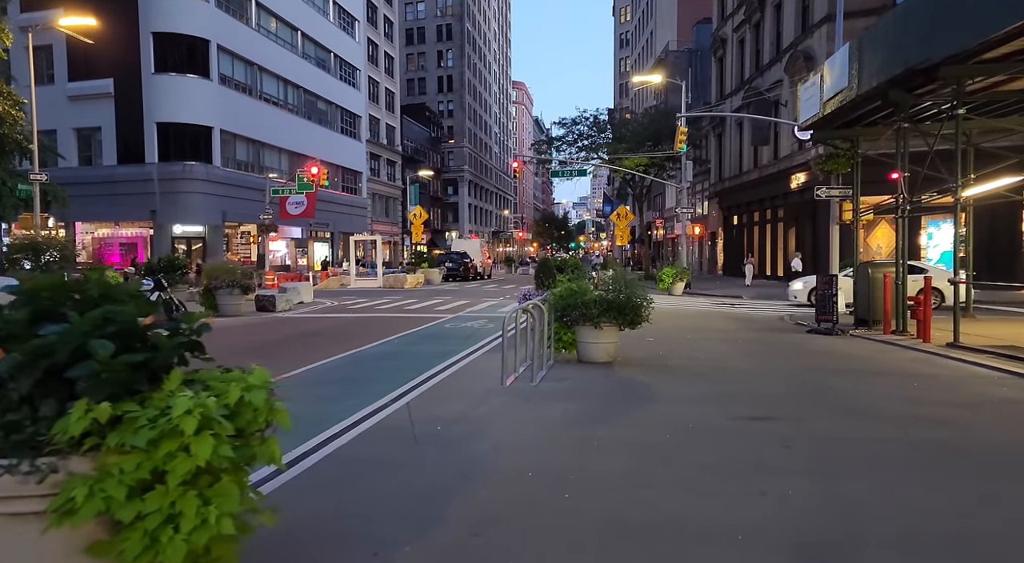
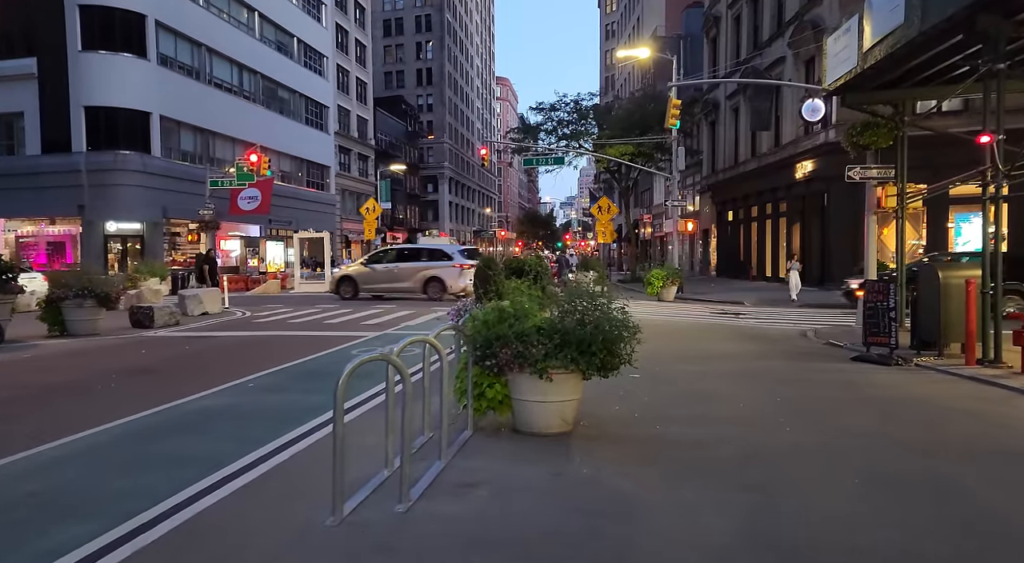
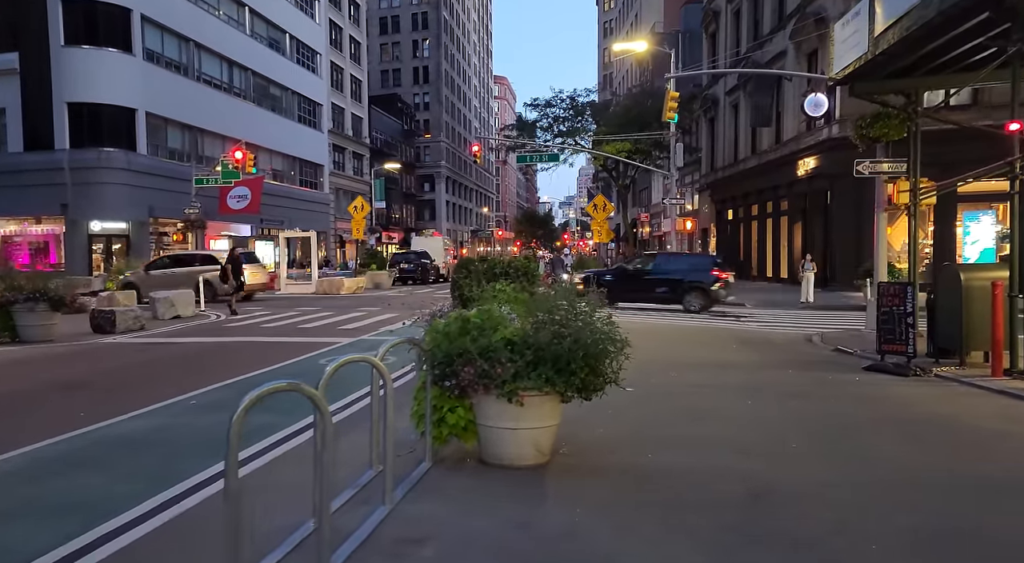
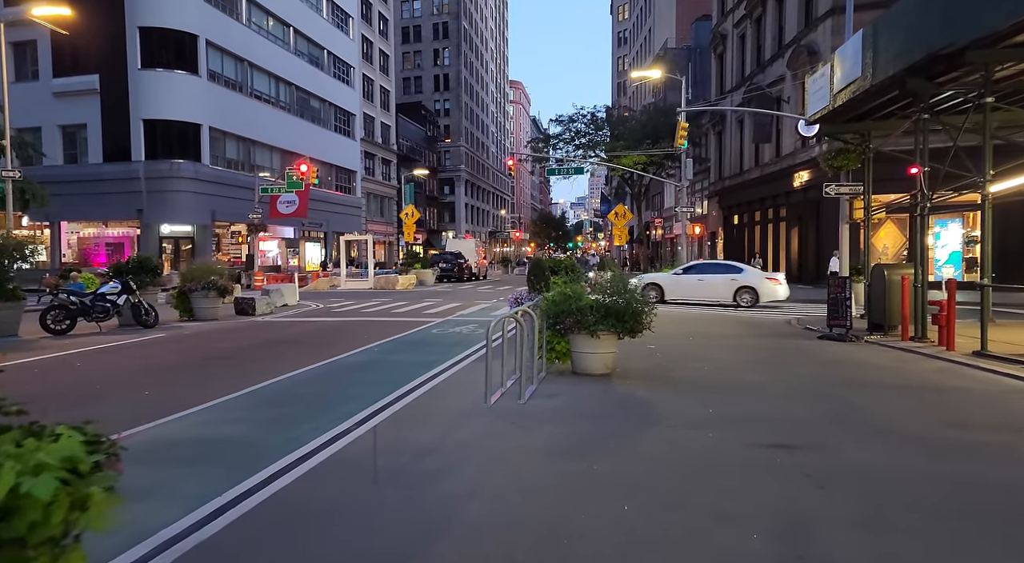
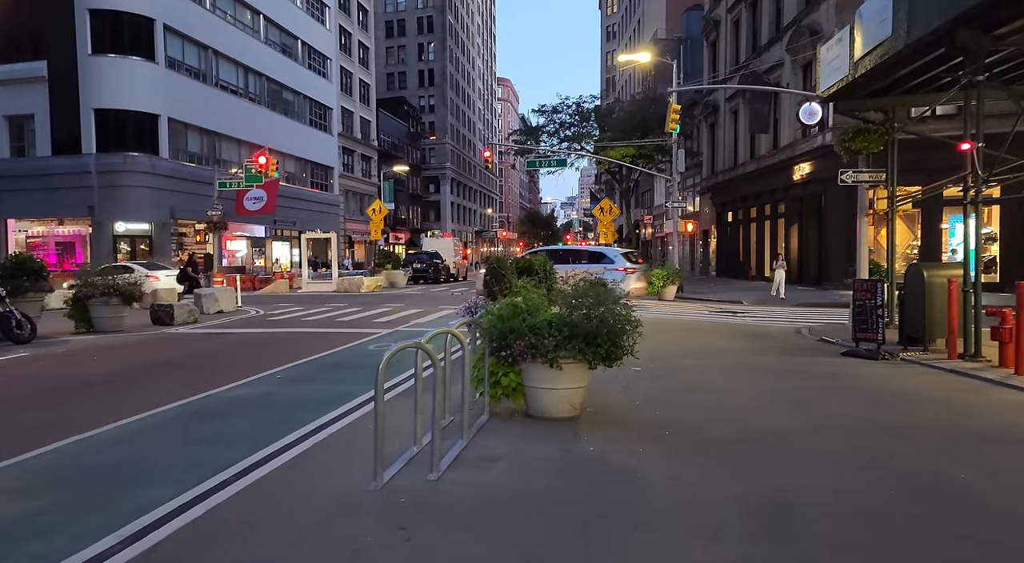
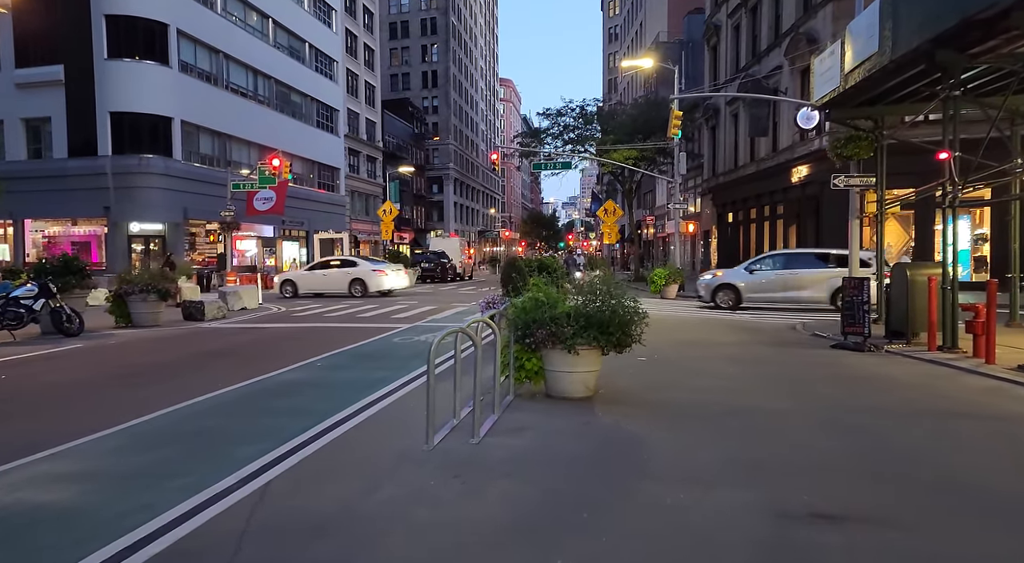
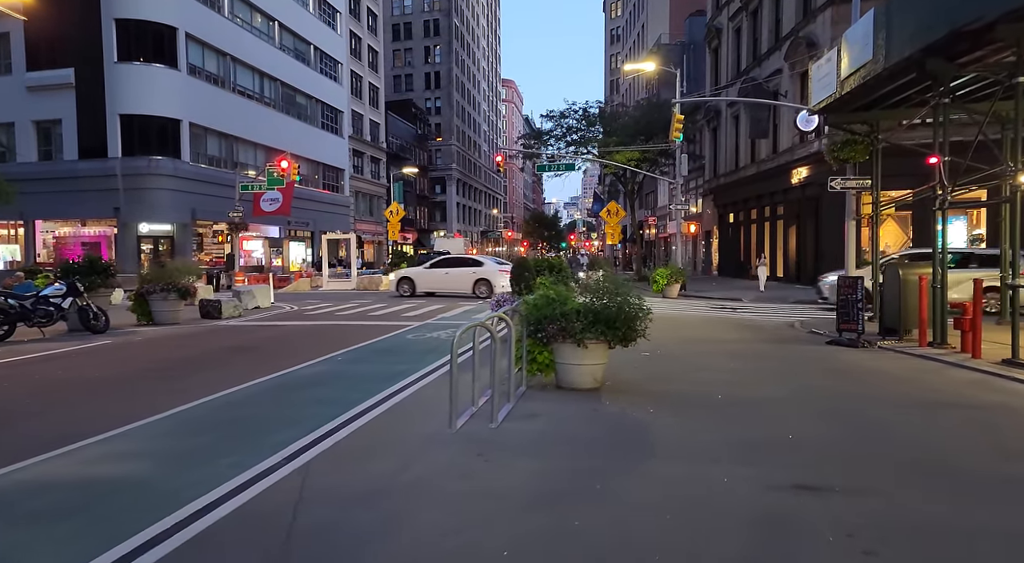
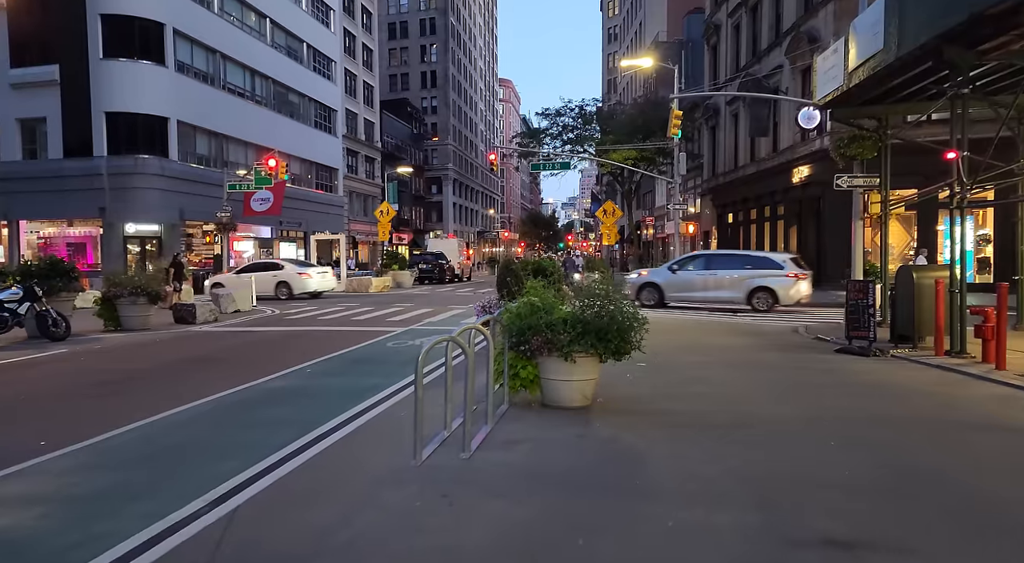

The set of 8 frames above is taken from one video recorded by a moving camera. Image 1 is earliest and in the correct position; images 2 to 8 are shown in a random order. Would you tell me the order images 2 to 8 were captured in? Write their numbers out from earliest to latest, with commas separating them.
4, 7, 6, 8, 5, 2, 3
